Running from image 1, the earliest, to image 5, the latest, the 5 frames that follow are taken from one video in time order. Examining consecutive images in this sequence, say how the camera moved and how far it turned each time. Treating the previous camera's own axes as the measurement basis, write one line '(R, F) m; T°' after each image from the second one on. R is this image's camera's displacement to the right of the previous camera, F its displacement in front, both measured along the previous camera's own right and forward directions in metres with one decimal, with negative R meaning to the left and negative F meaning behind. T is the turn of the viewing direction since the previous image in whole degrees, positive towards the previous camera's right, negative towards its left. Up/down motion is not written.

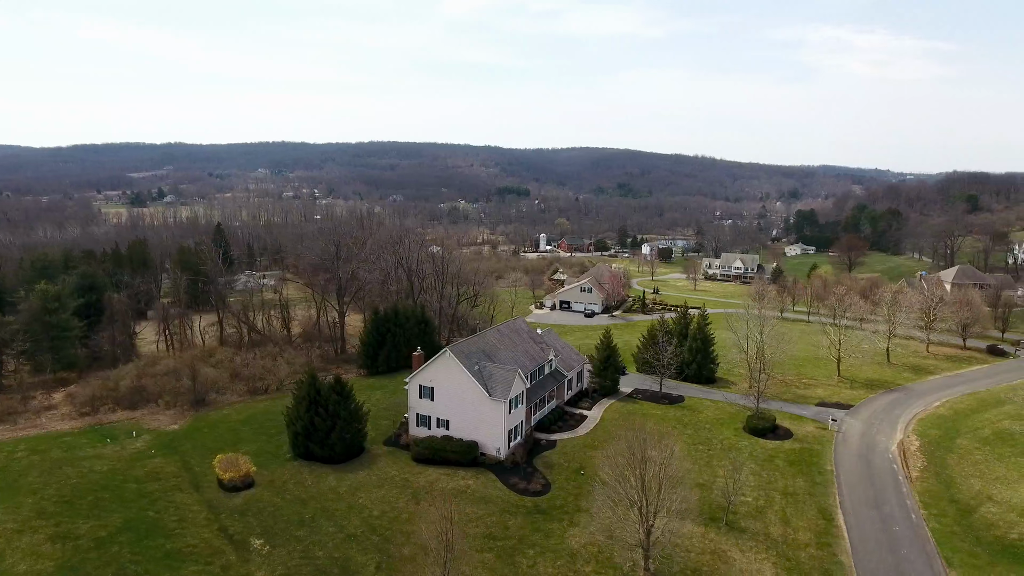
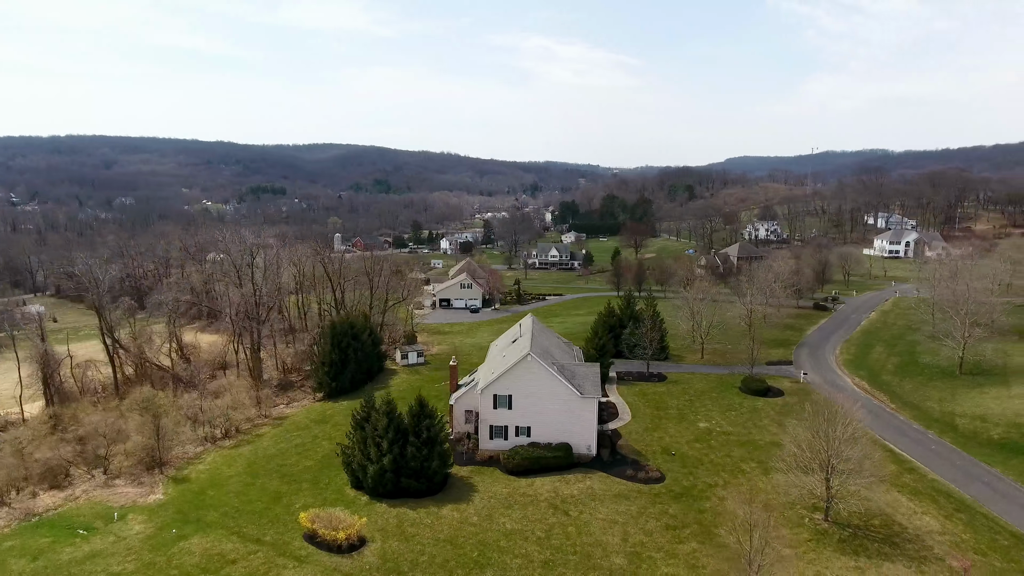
(-15.8, +4.3) m; +23°
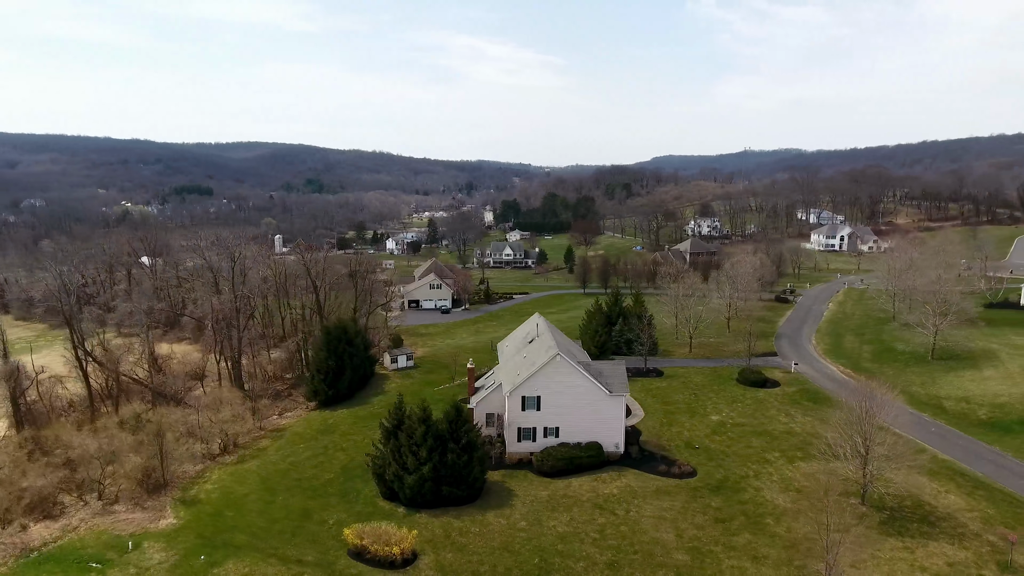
(-4.5, +0.8) m; +6°
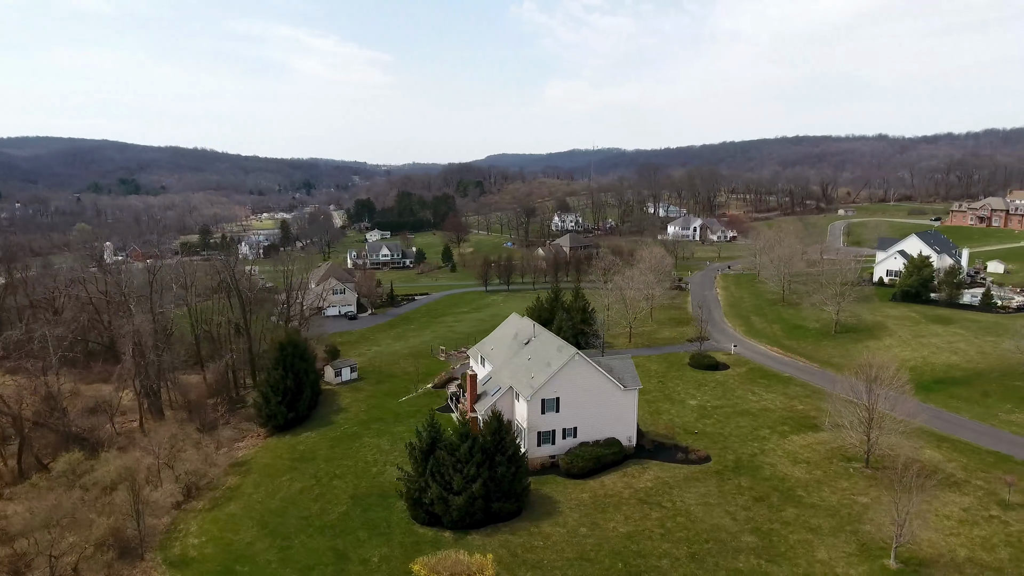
(-8.0, +2.3) m; +15°
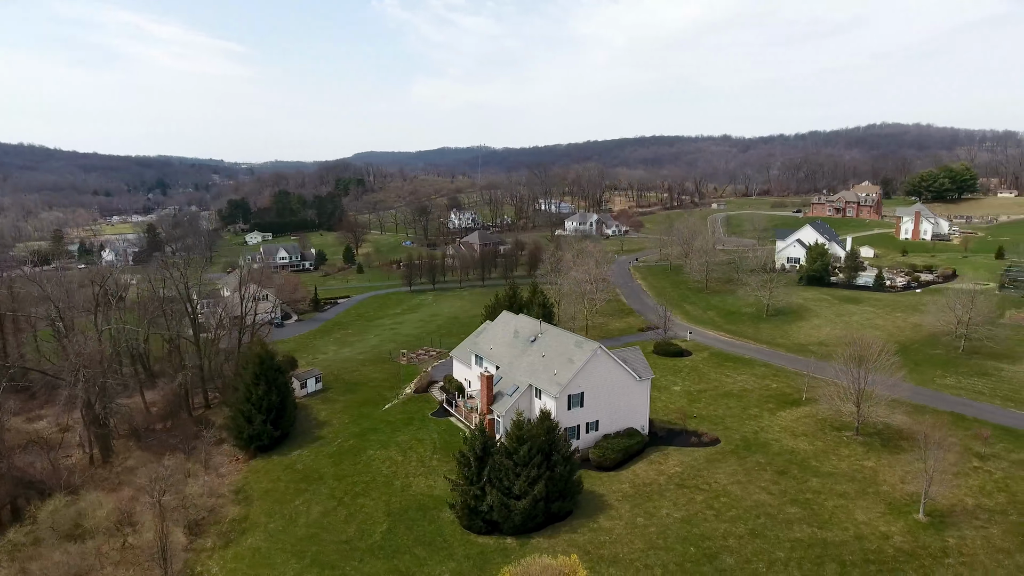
(-6.8, +1.2) m; +12°
